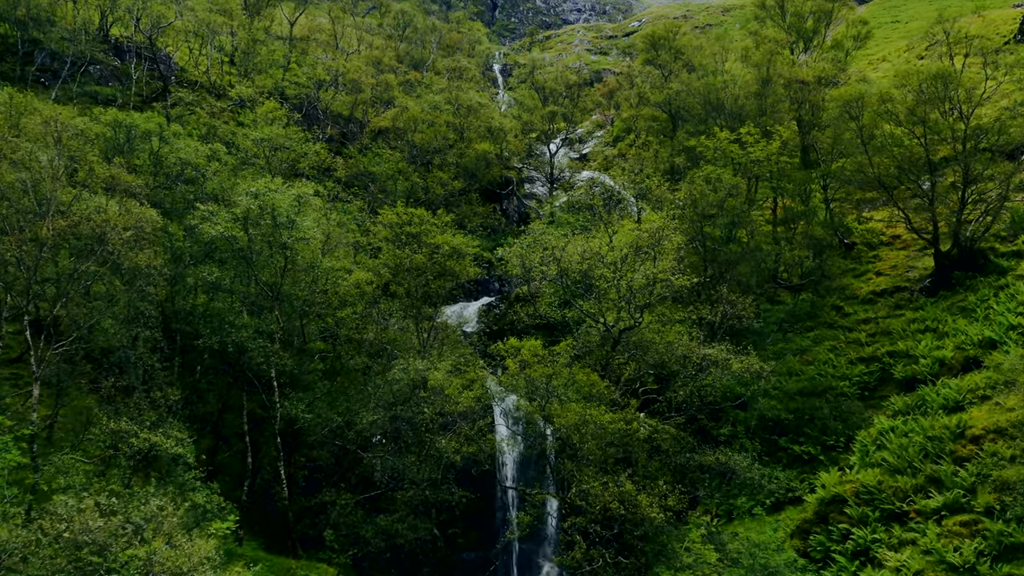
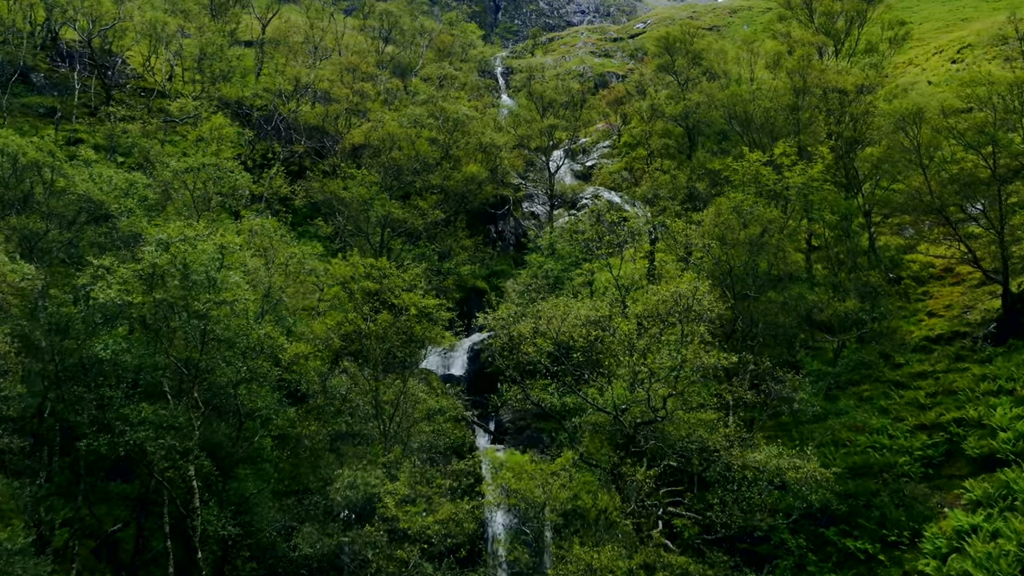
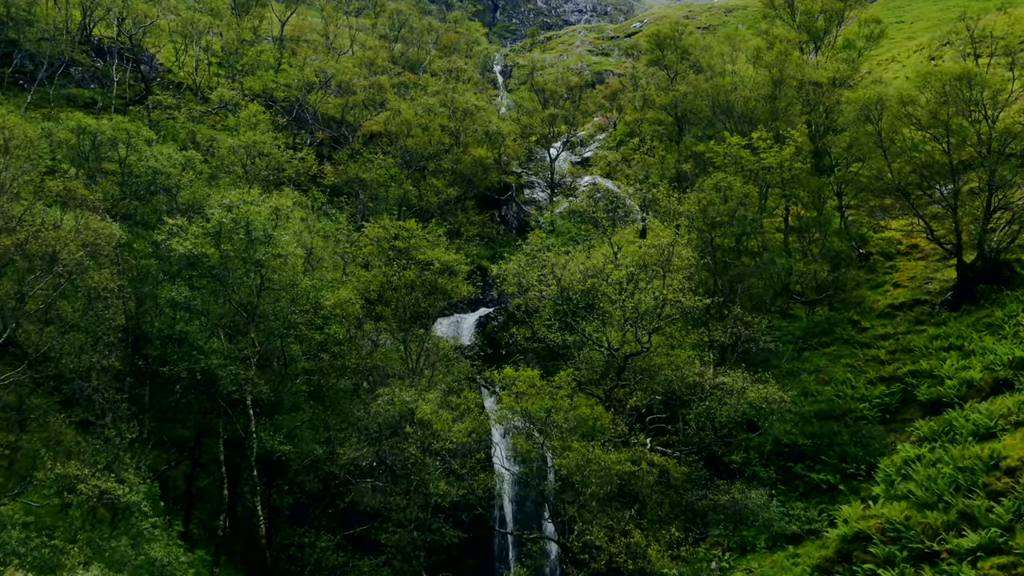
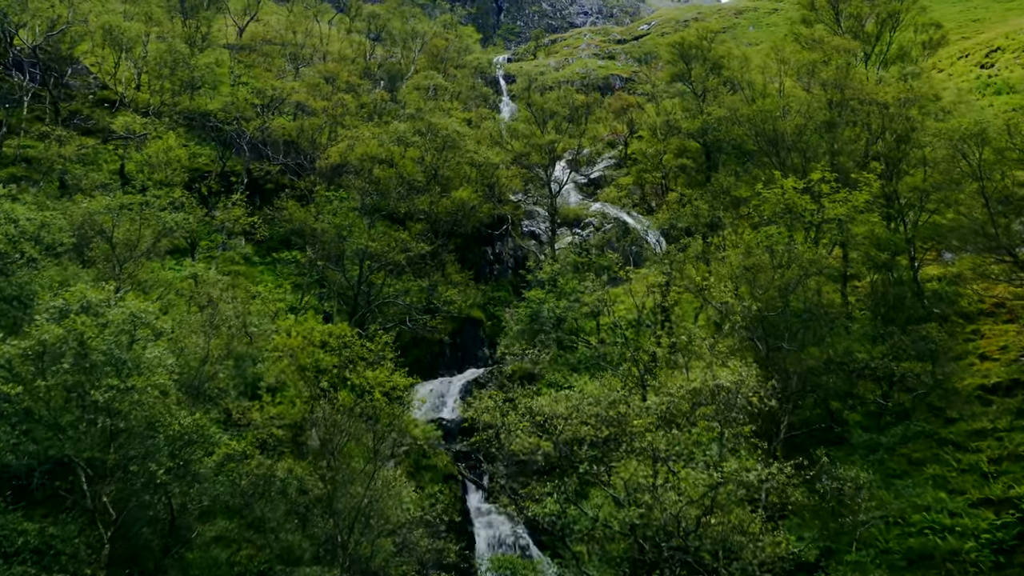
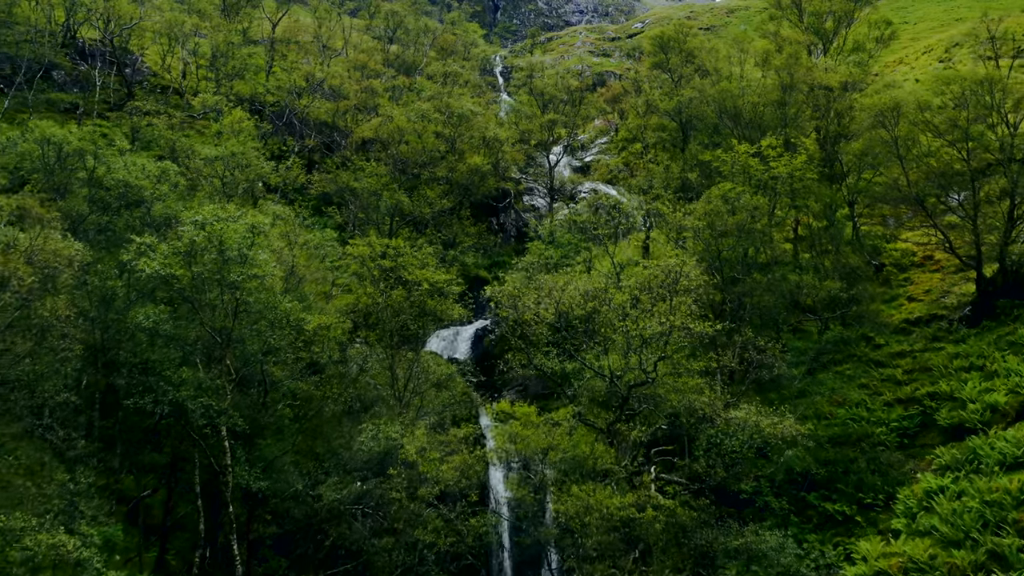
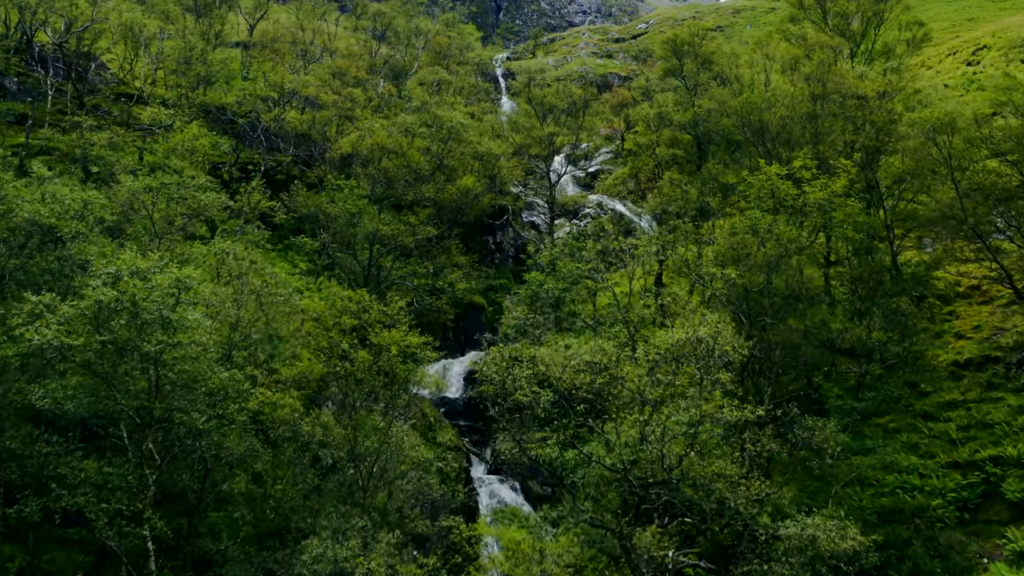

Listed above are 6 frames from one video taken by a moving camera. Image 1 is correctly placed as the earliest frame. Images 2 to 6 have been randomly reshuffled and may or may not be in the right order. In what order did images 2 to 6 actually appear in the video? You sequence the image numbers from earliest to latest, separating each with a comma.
3, 5, 2, 6, 4
